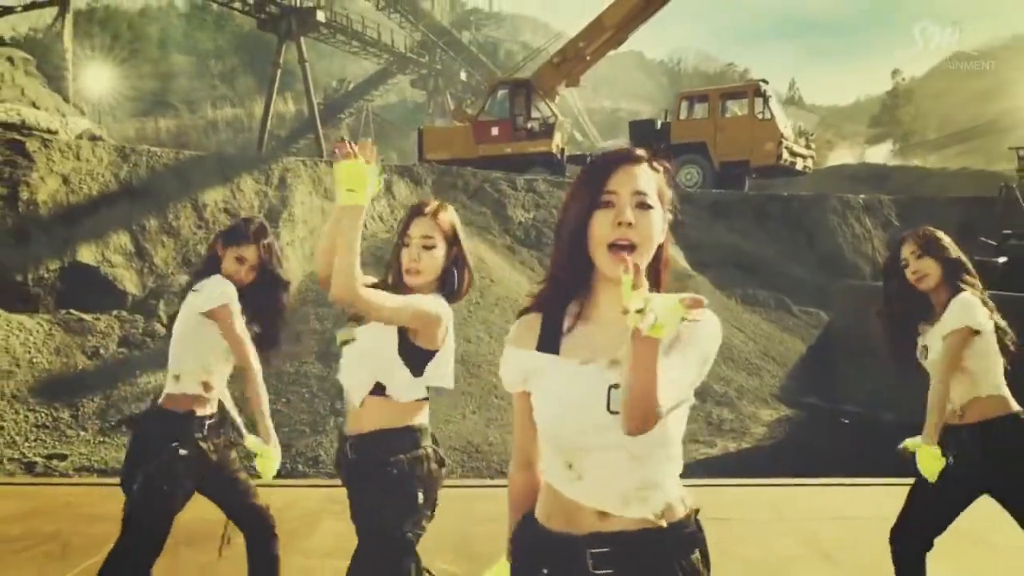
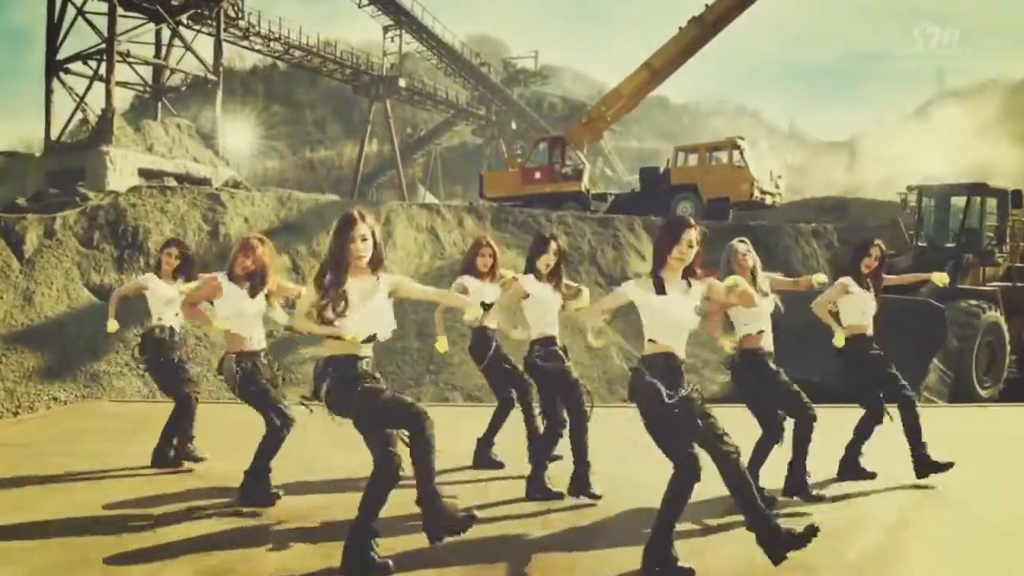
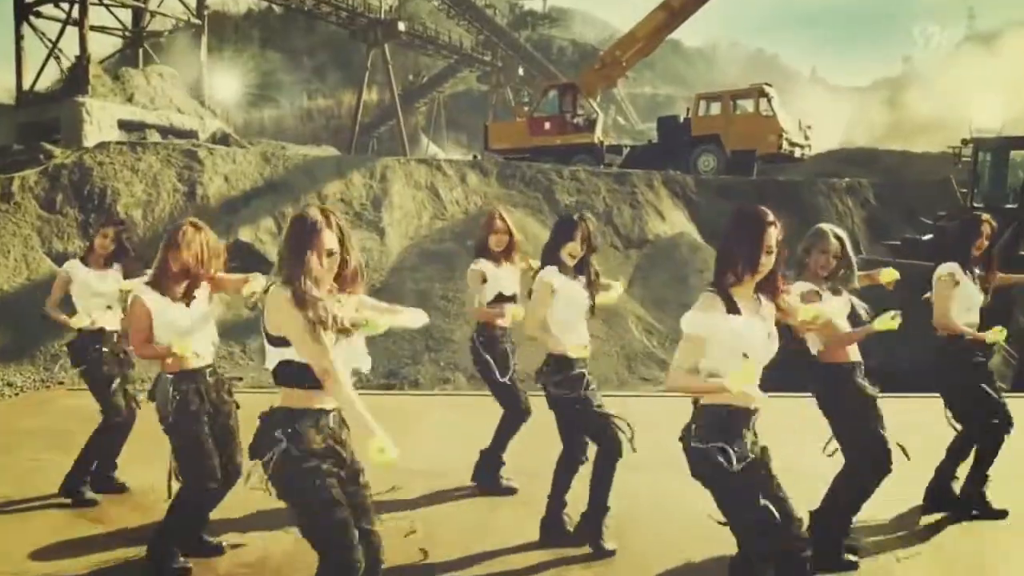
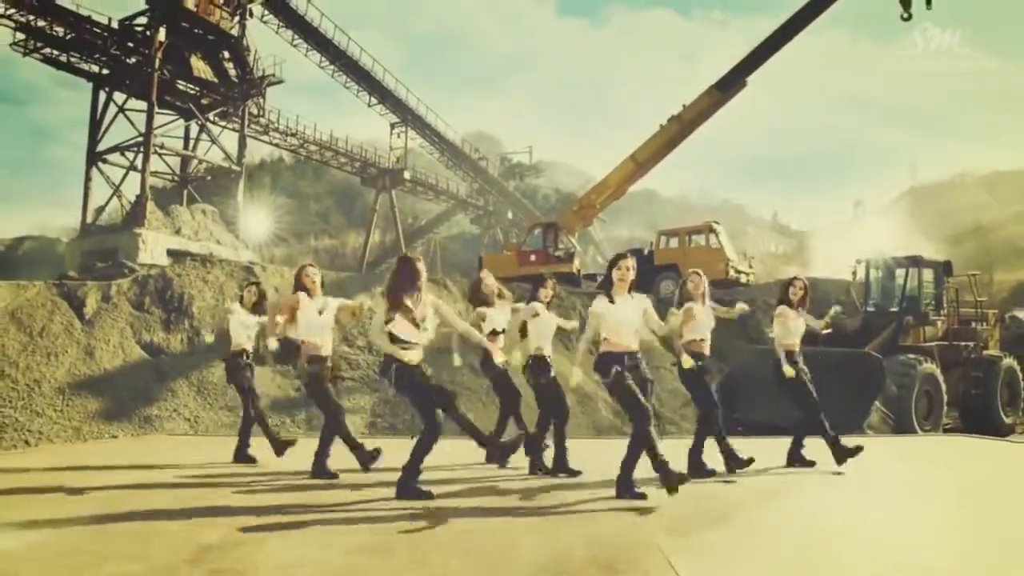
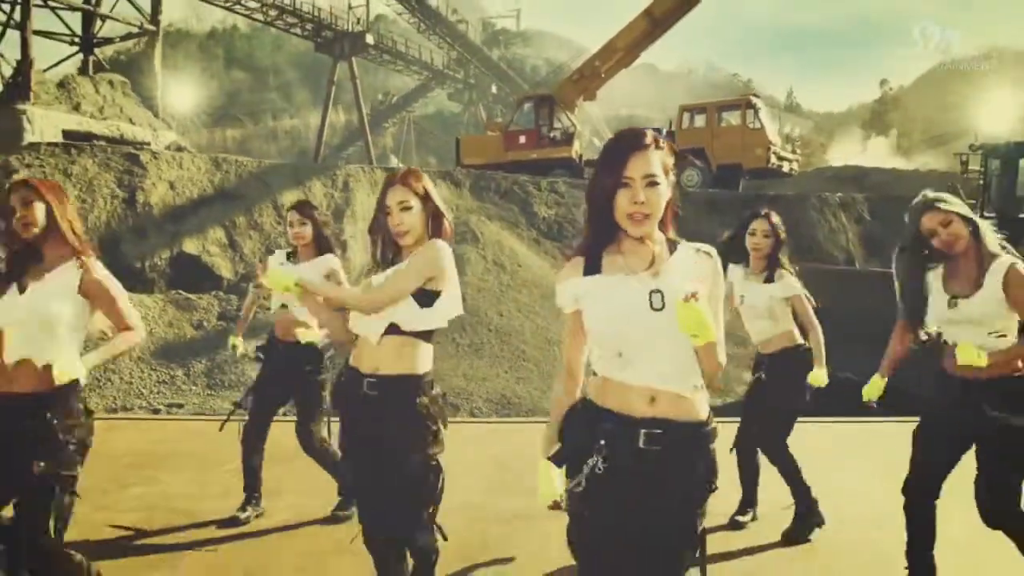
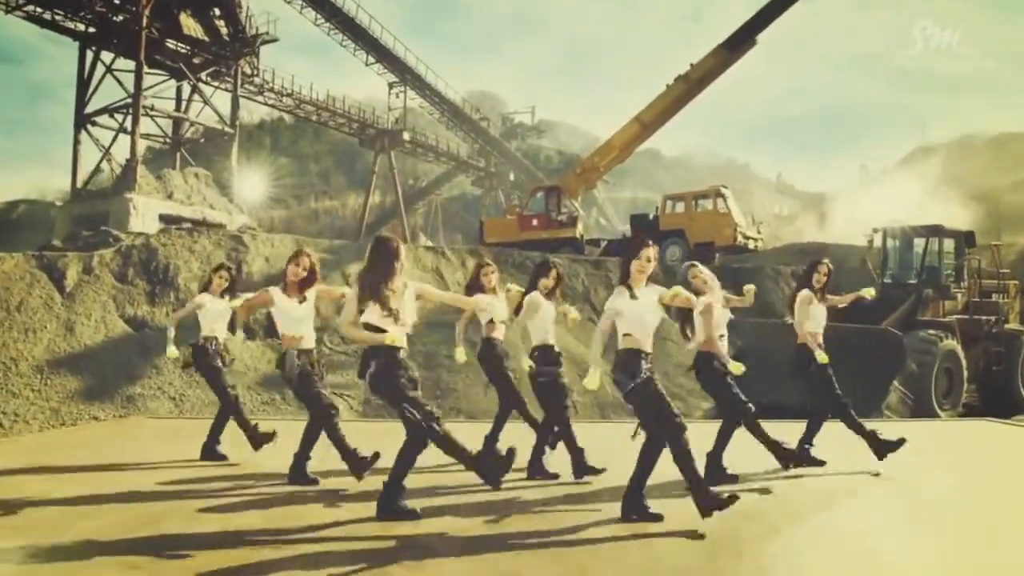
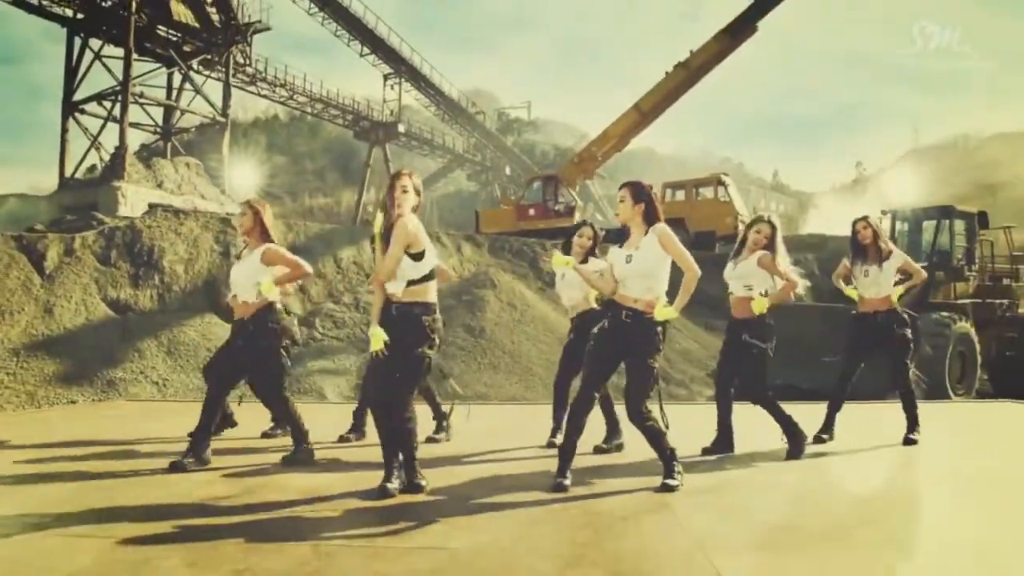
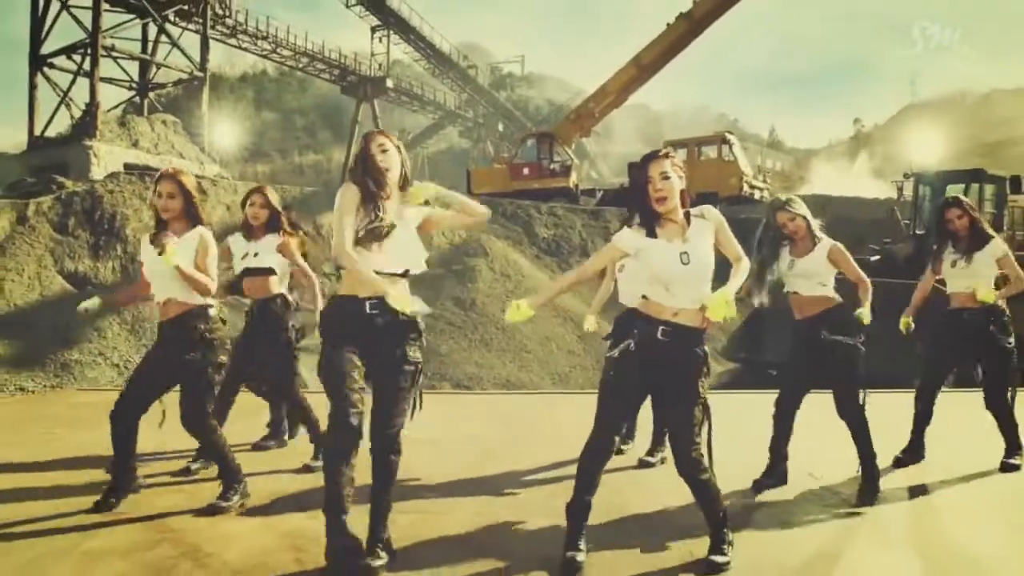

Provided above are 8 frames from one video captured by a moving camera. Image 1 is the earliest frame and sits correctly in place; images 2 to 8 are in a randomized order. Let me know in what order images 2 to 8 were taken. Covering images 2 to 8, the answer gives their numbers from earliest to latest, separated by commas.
5, 8, 7, 4, 6, 2, 3
